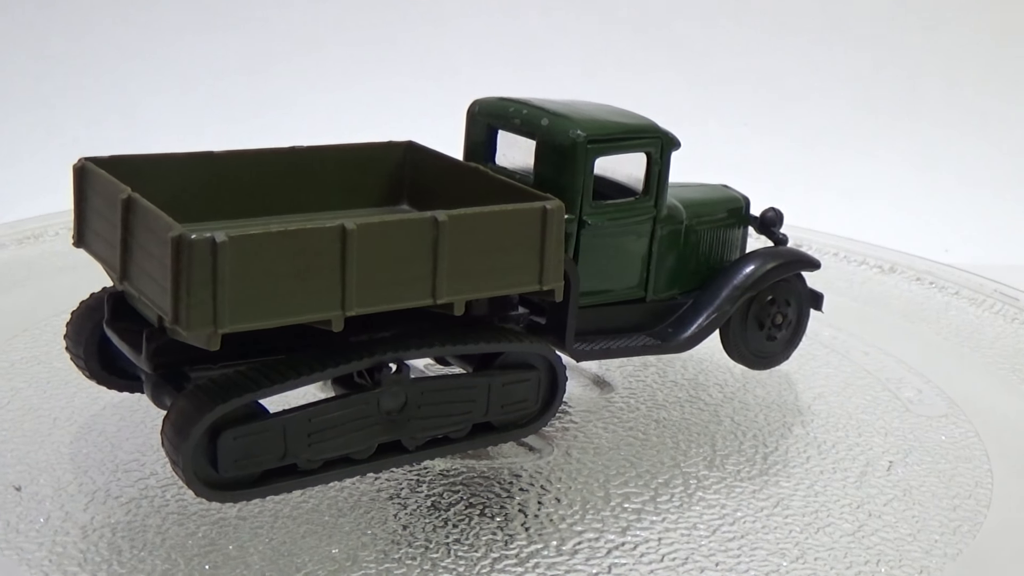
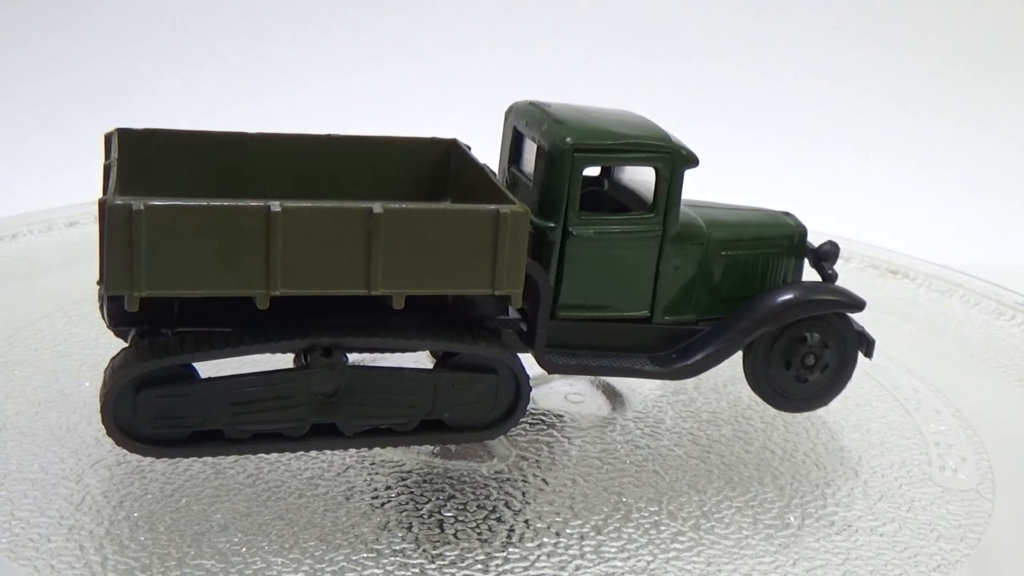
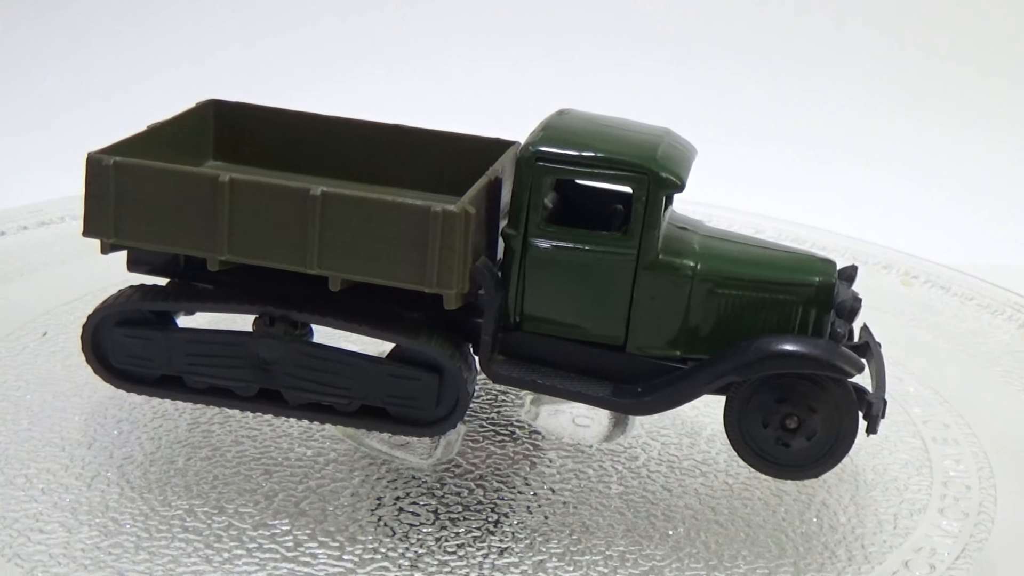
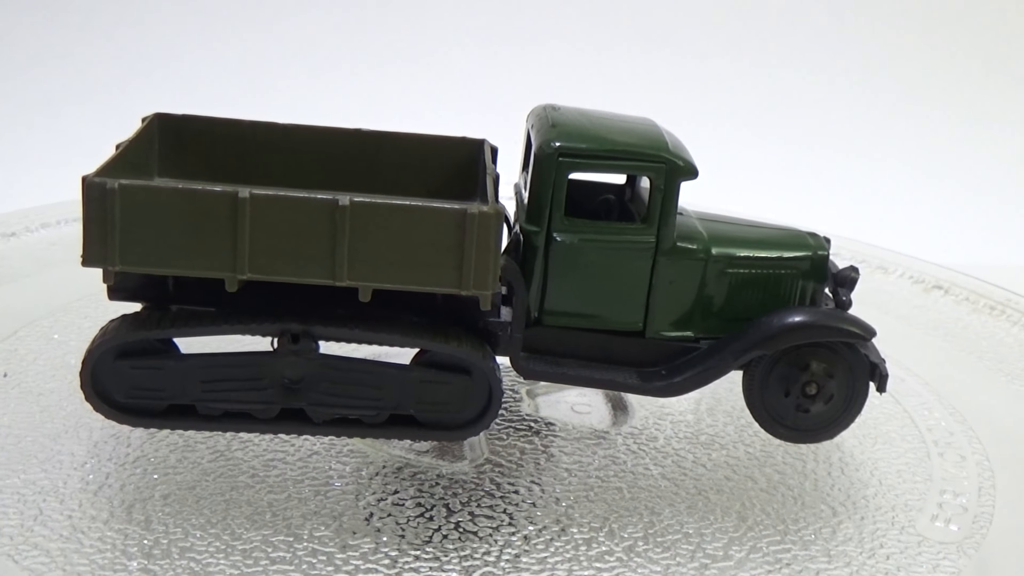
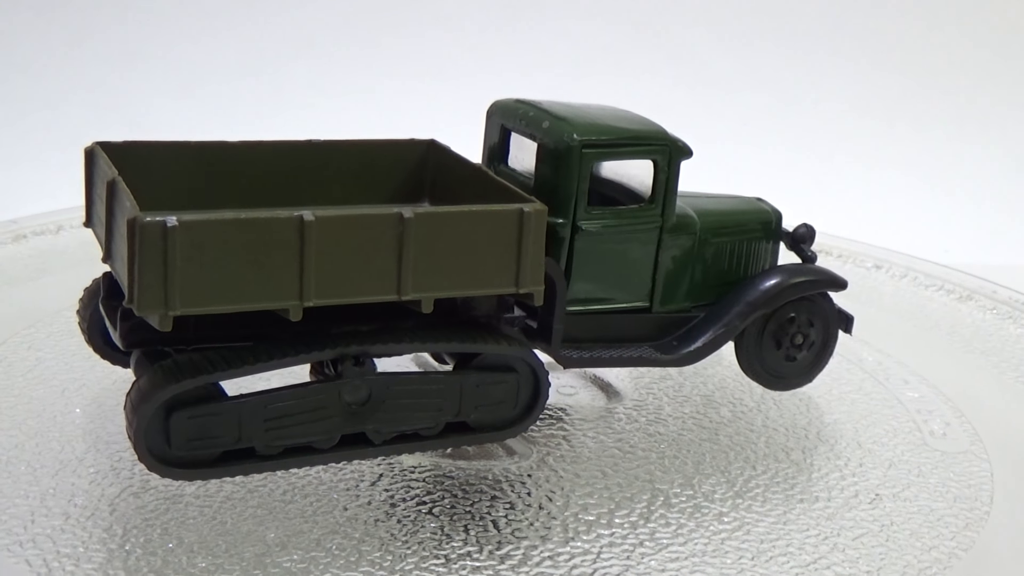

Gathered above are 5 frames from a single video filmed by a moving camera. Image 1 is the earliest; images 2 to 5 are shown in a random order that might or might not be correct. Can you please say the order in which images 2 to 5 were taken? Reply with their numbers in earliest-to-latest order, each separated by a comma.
5, 2, 4, 3
